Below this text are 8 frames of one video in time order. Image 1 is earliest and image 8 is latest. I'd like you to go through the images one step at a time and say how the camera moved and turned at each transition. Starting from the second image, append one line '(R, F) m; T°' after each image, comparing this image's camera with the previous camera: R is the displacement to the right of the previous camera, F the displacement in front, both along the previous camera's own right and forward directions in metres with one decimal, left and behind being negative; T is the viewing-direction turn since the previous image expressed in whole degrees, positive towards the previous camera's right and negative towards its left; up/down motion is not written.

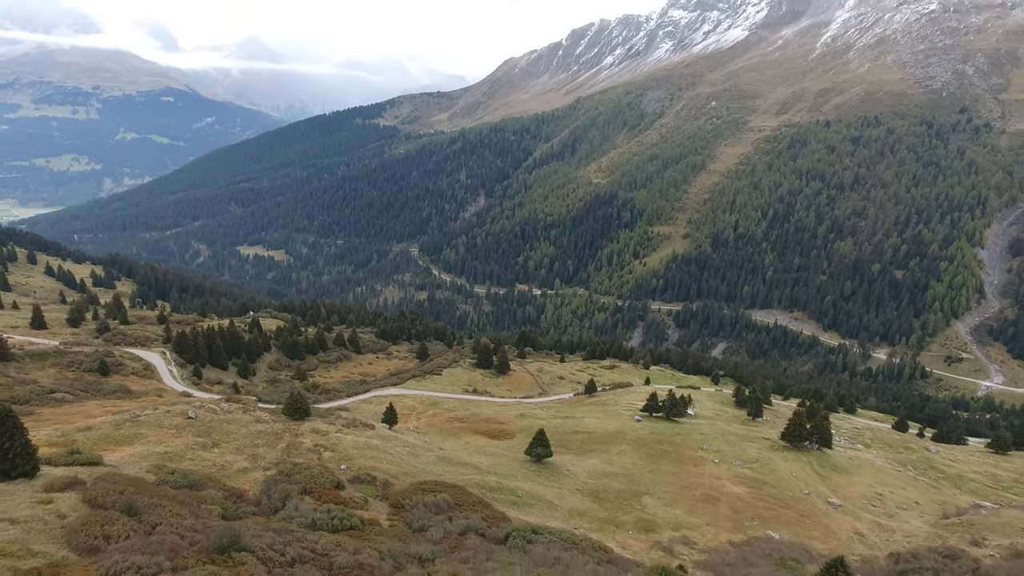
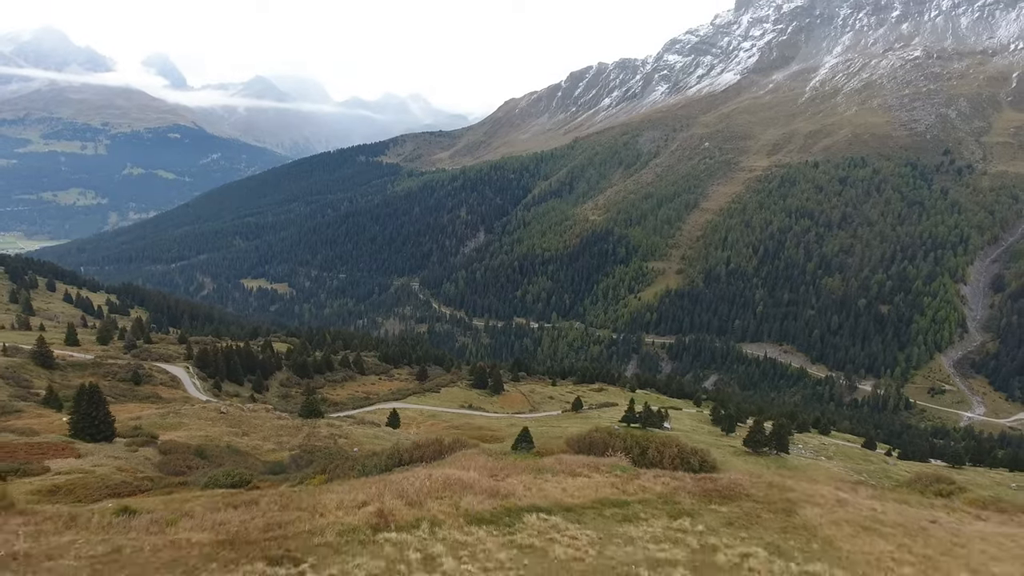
(+1.0, -7.1) m; 0°
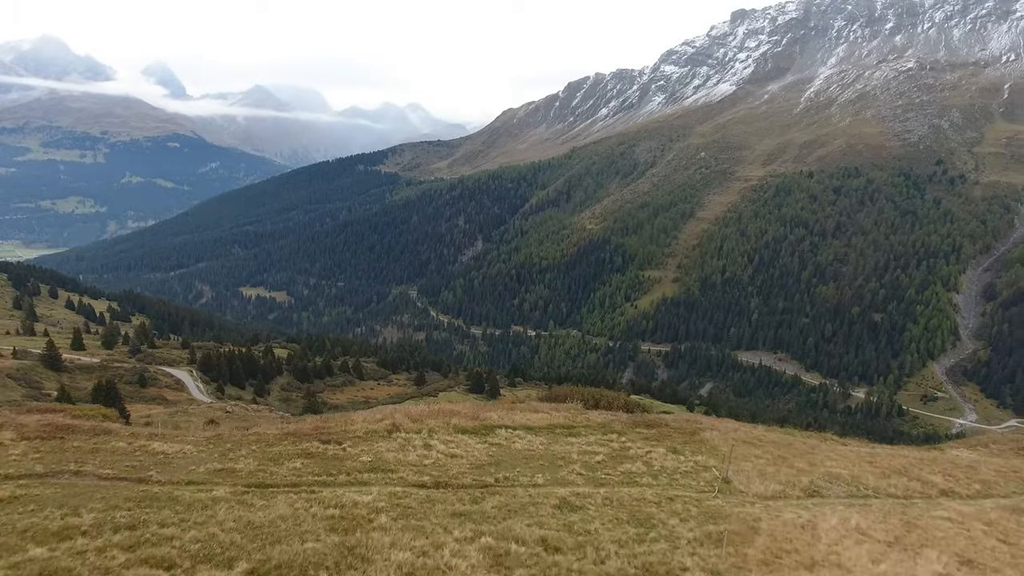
(+0.3, -2.2) m; 0°
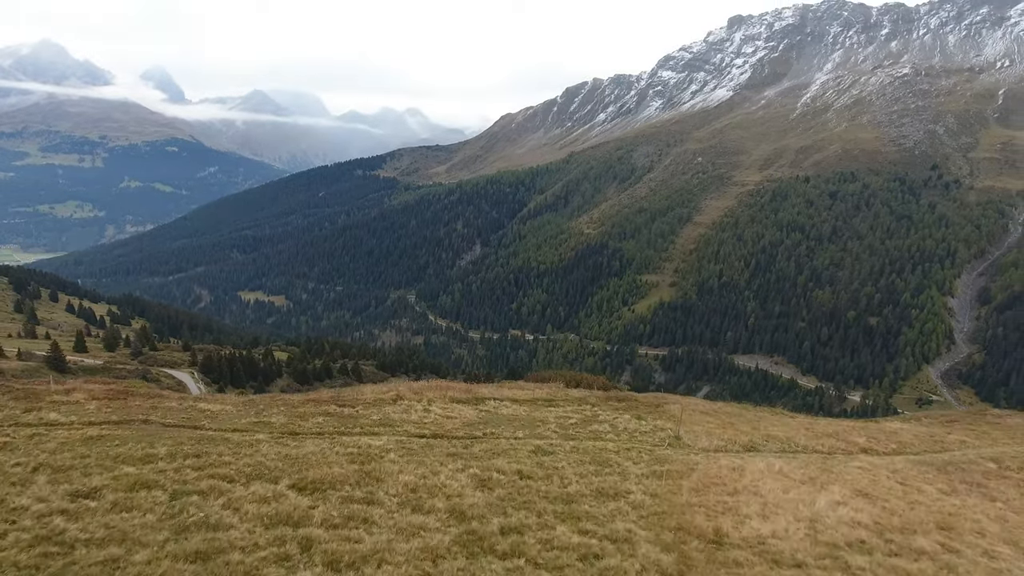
(+0.2, -1.2) m; 0°
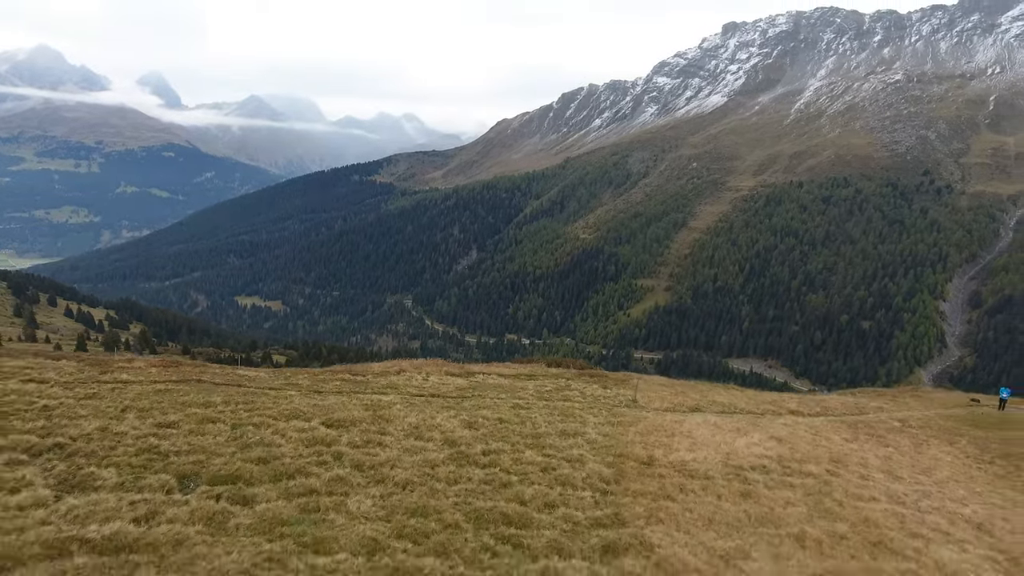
(+0.2, -1.6) m; 0°
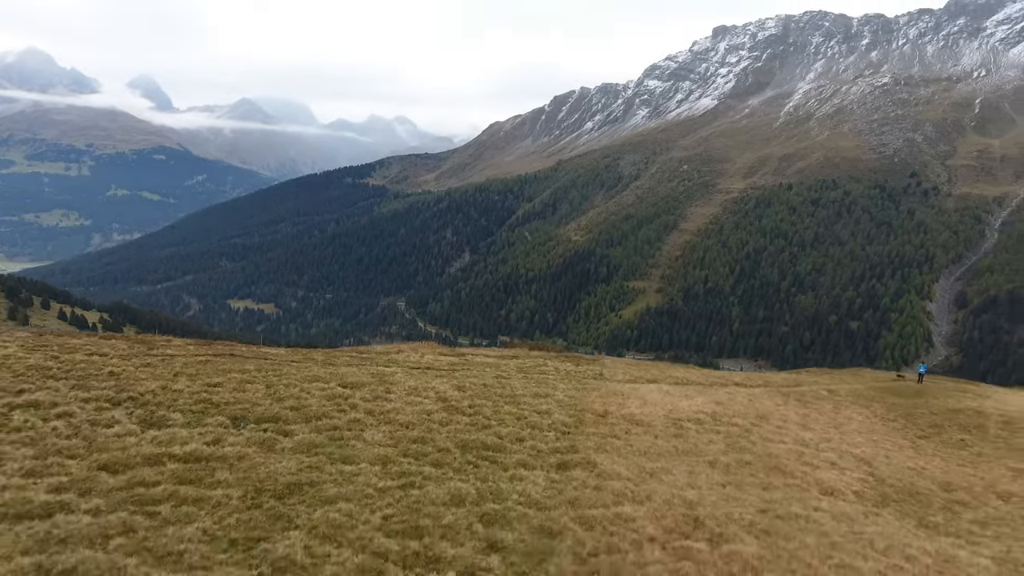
(+0.3, -1.6) m; +1°
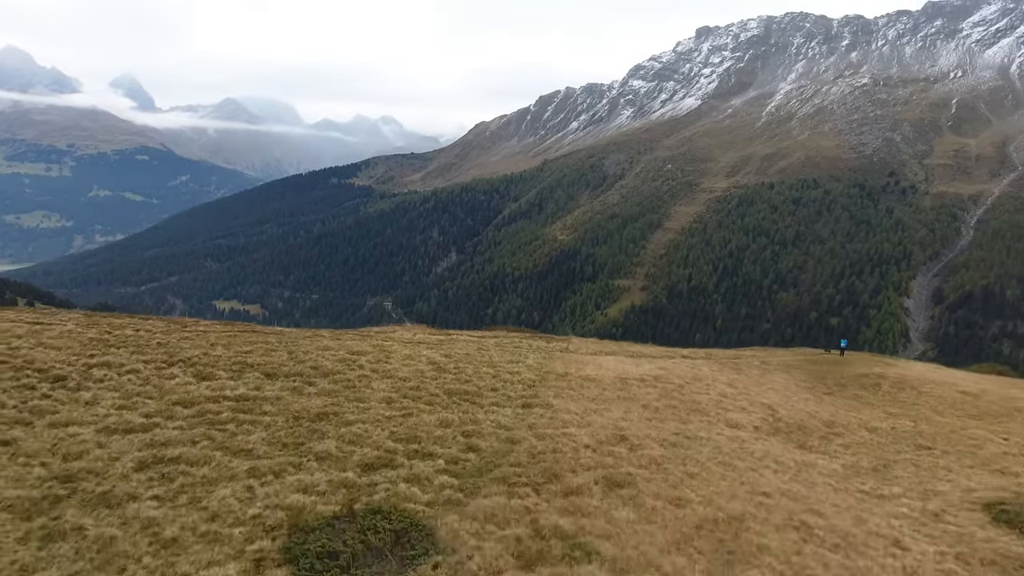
(+0.4, -1.9) m; +1°
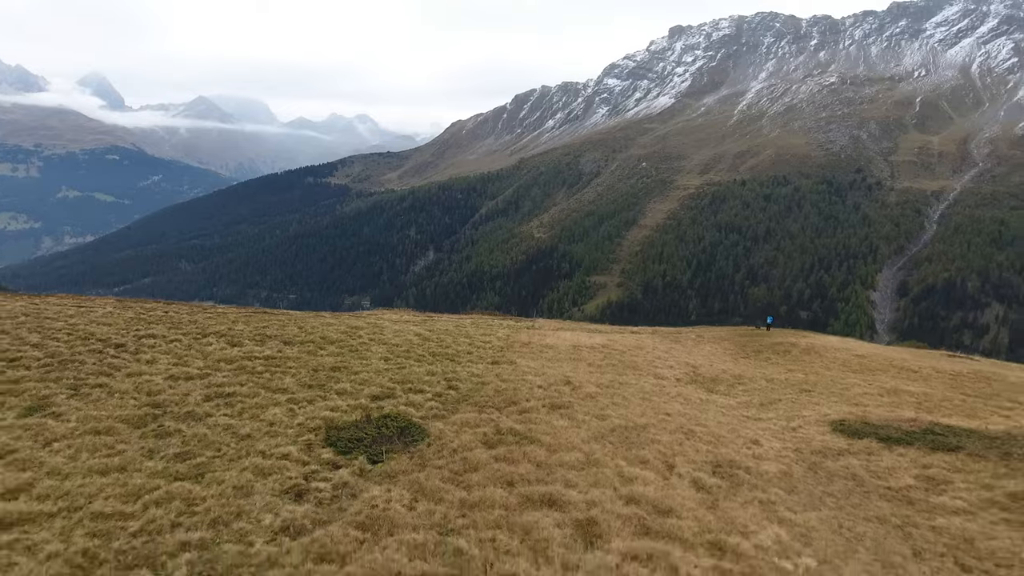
(+0.2, -2.4) m; +2°
